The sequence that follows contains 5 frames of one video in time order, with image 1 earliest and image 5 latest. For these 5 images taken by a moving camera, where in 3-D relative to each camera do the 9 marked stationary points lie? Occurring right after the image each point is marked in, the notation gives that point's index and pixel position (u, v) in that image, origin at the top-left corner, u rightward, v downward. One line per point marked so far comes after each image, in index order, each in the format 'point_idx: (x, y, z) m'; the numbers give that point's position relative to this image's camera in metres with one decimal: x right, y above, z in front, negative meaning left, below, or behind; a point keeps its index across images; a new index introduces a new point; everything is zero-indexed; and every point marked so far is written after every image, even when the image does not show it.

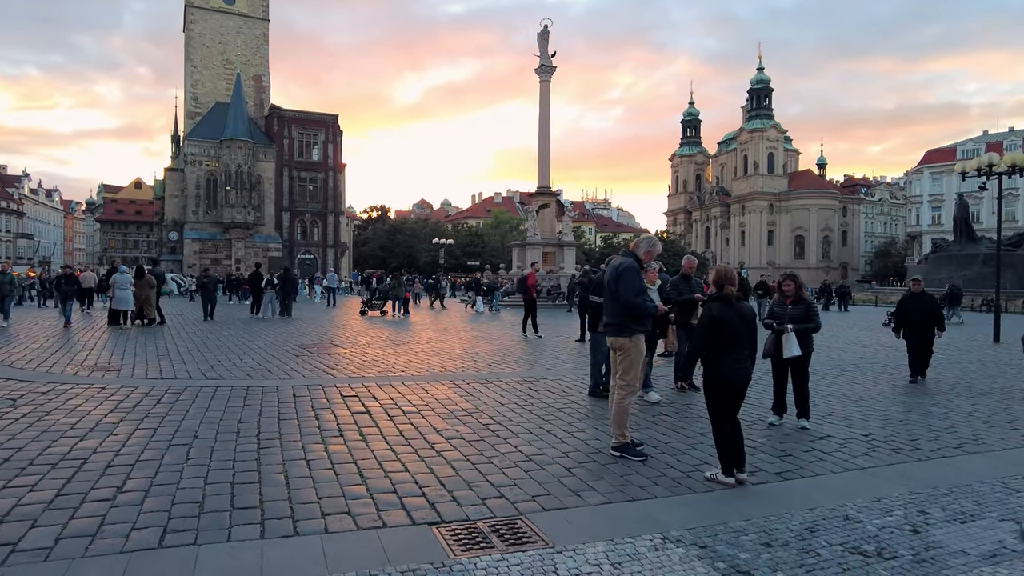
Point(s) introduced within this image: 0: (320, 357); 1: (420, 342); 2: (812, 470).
0: (-3.5, -1.3, +12.0) m
1: (-2.1, -1.2, +15.0) m
2: (+2.7, -1.6, +5.8) m
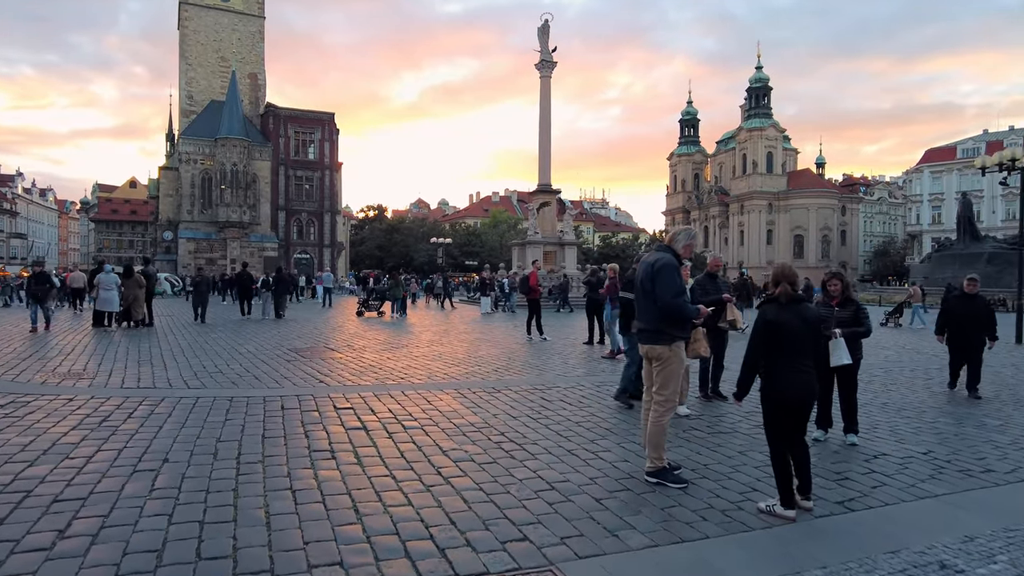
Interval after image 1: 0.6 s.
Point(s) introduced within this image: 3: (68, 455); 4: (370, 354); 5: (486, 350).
0: (-3.4, -1.3, +11.1) m
1: (-2.0, -1.2, +14.2) m
2: (+2.8, -1.6, +5.1) m
3: (-3.6, -1.3, +5.3) m
4: (-2.7, -1.3, +12.5) m
5: (-0.5, -1.3, +13.5) m
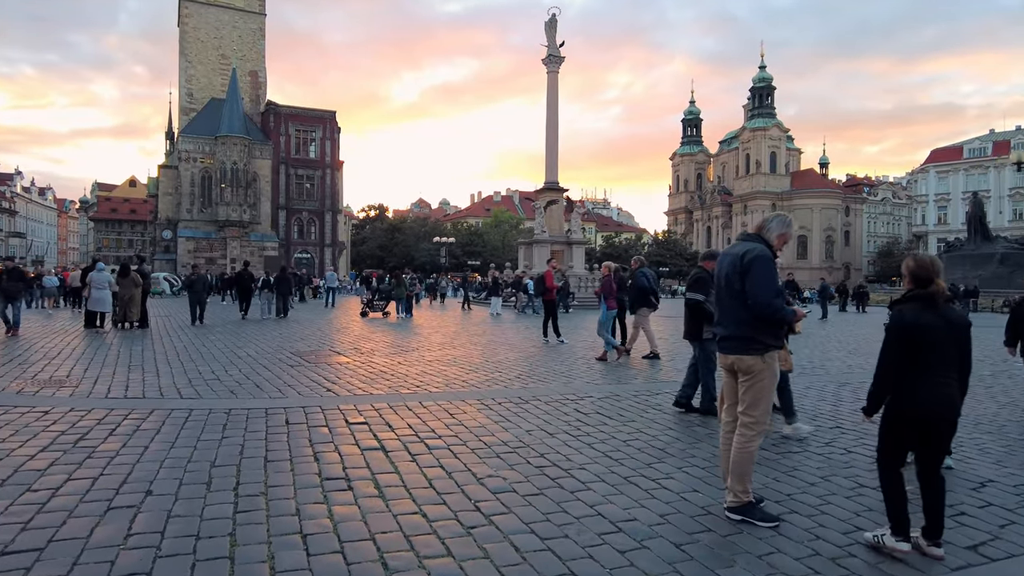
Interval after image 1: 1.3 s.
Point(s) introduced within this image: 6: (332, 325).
0: (-3.0, -1.3, +10.3) m
1: (-1.6, -1.2, +13.3) m
2: (+3.2, -1.6, +4.2) m
3: (-3.2, -1.3, +4.4) m
4: (-2.4, -1.2, +11.6) m
5: (-0.2, -1.3, +12.6) m
6: (-5.4, -1.1, +19.6) m
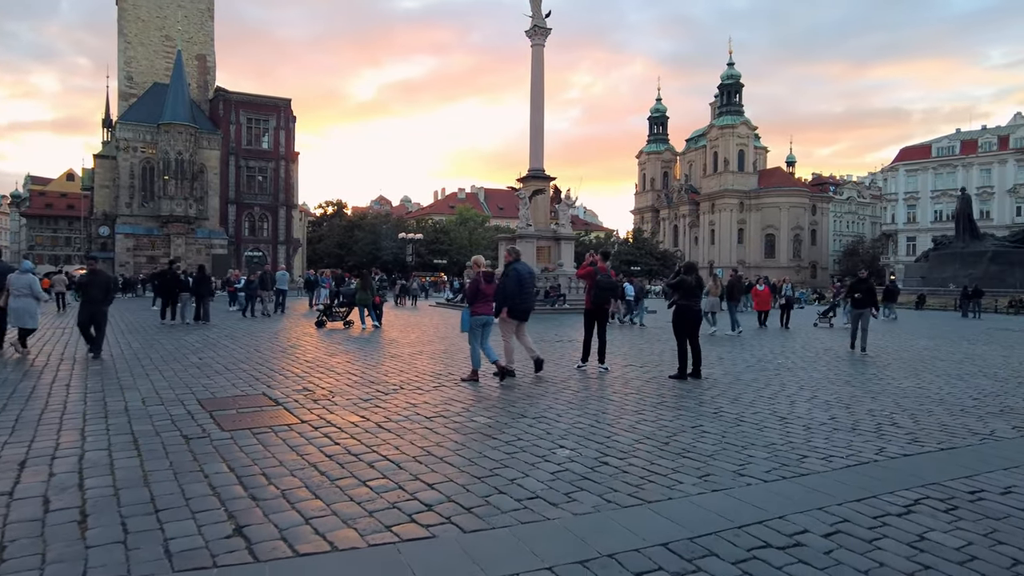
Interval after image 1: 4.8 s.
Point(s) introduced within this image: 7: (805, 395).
0: (-2.4, -1.4, +5.7) m
1: (-1.2, -1.3, +8.8) m
2: (+4.2, -1.7, 0.0) m
3: (-2.2, -1.4, -0.2) m
4: (-1.8, -1.3, +7.1) m
5: (+0.3, -1.4, +8.2) m
6: (-5.3, -1.2, +14.9) m
7: (+4.1, -1.5, +9.0) m
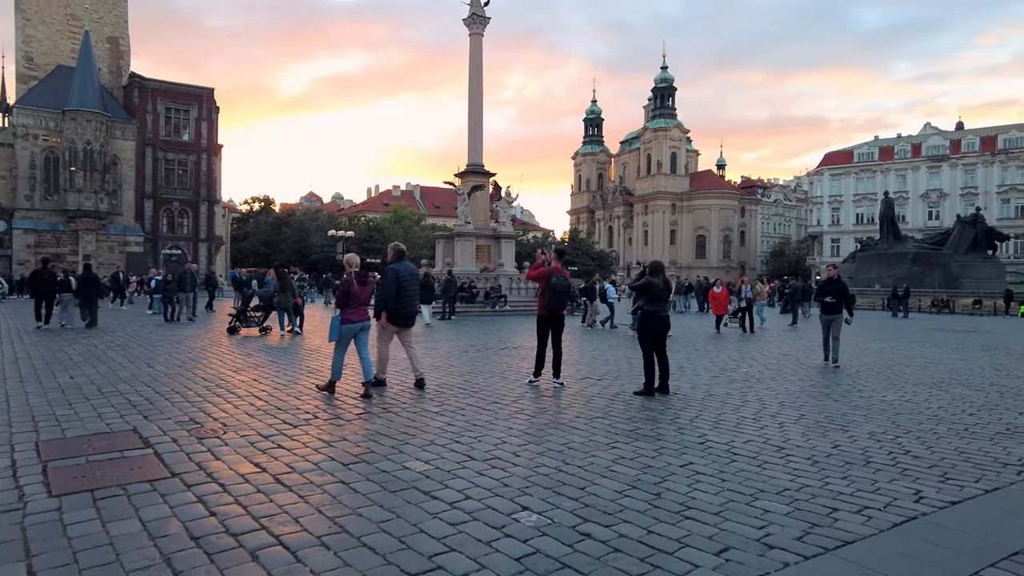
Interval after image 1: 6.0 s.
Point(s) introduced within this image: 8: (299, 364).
0: (-2.7, -1.4, +3.9) m
1: (-1.8, -1.4, +7.1) m
2: (+4.4, -1.7, -1.1) m
3: (-2.0, -1.5, -1.9) m
4: (-2.3, -1.4, +5.4) m
5: (-0.3, -1.4, +6.7) m
6: (-6.5, -1.2, +12.8) m
7: (+3.4, -1.5, +7.9) m
8: (-3.4, -1.3, +11.1) m
